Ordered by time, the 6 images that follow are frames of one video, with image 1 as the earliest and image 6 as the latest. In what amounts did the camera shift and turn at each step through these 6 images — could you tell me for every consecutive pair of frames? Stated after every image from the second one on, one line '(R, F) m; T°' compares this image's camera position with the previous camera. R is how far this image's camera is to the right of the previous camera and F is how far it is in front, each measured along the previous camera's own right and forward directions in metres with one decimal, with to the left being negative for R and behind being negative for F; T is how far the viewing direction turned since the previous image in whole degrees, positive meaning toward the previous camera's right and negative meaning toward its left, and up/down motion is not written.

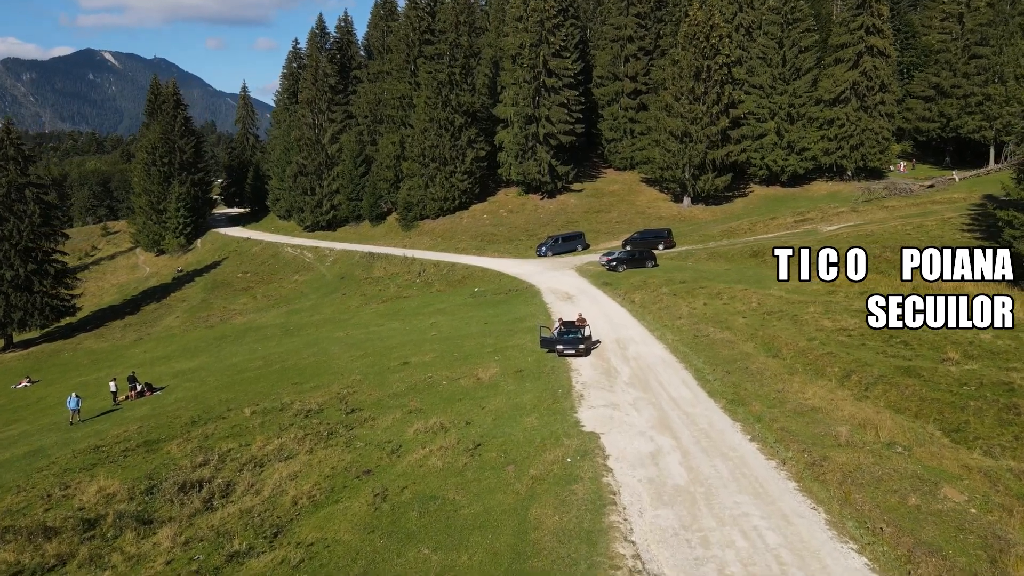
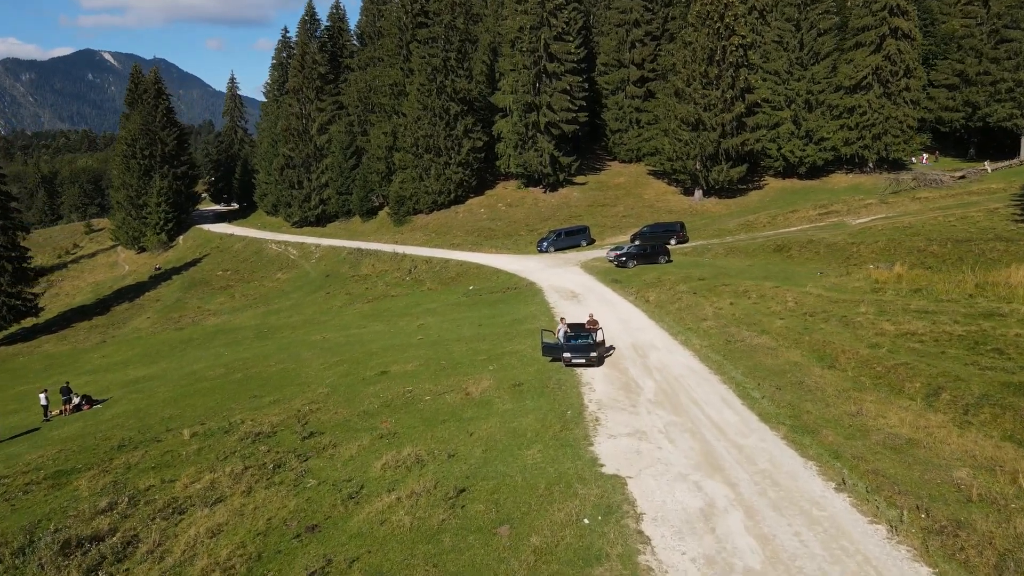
(+0.1, +4.5) m; 0°
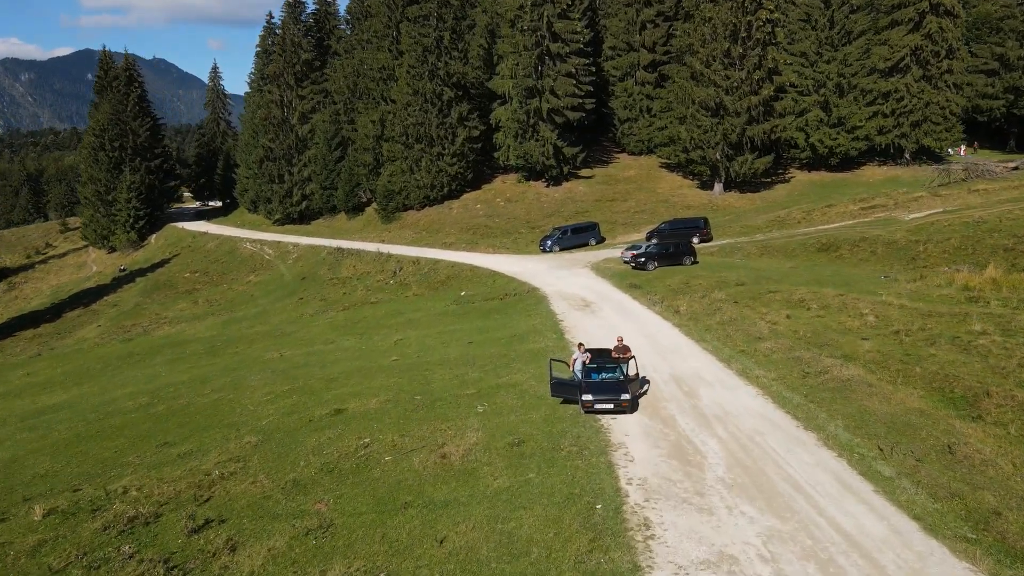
(+0.1, +6.3) m; 0°
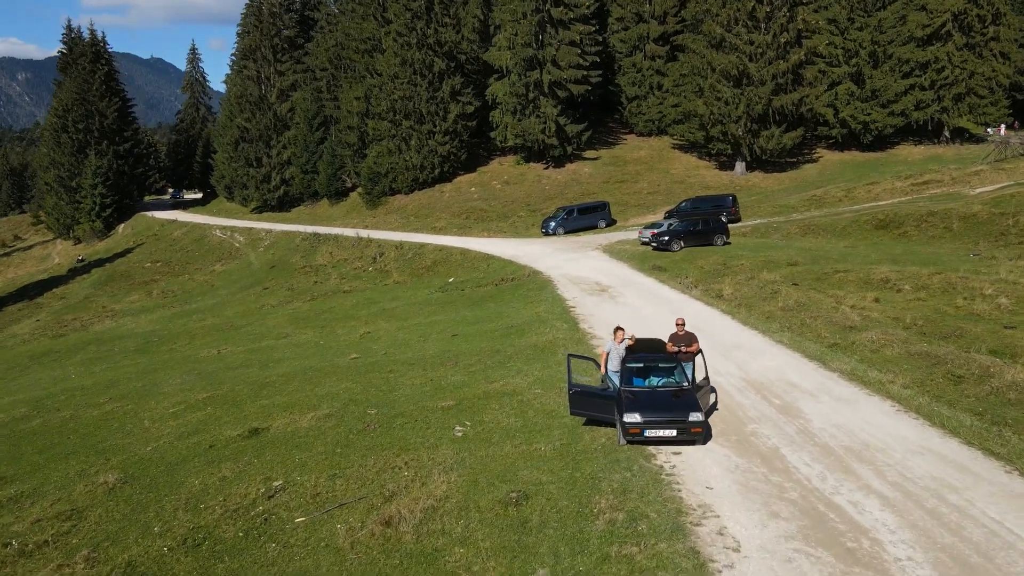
(0.0, +5.9) m; 0°
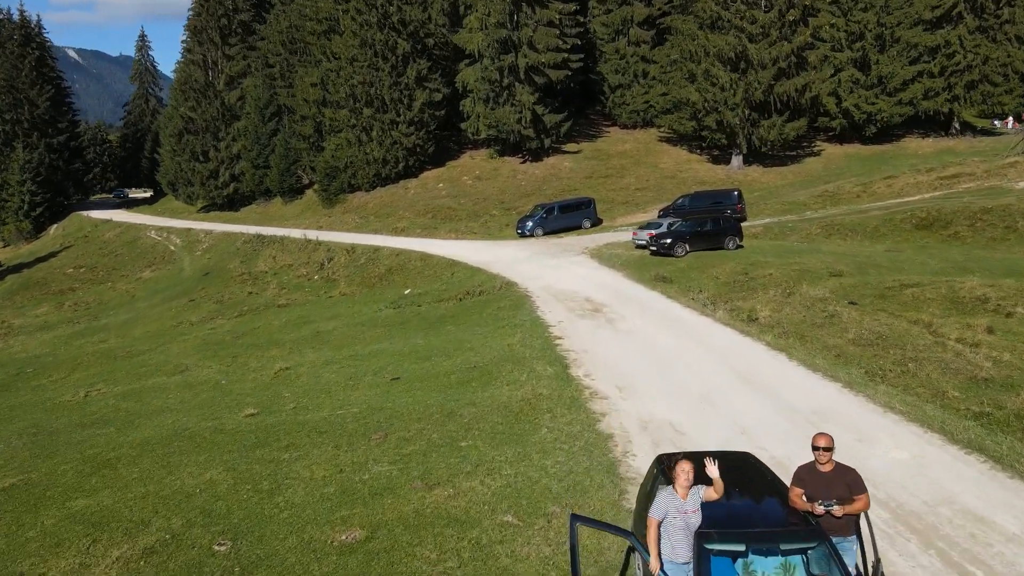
(+0.3, +5.4) m; +2°
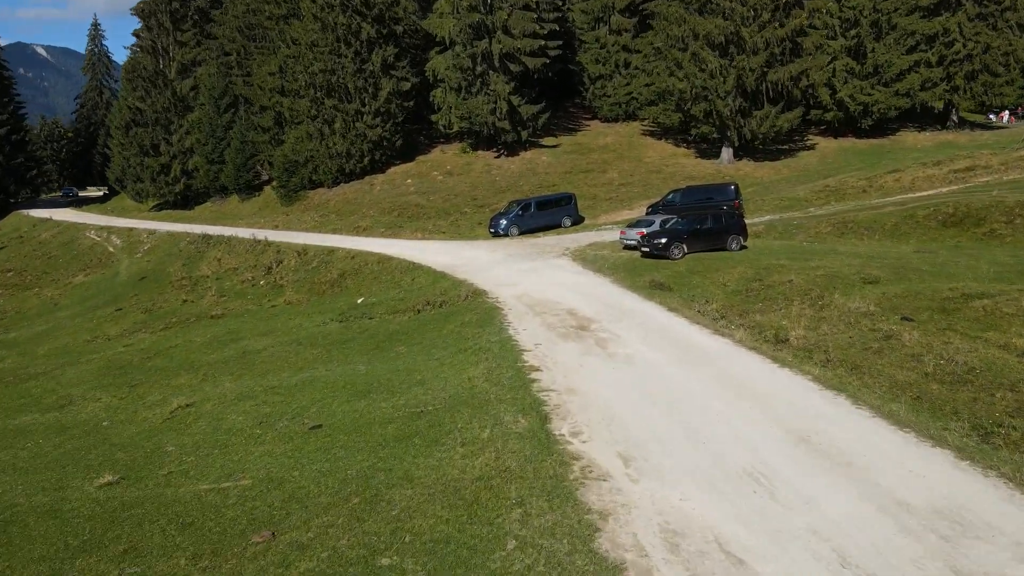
(+0.3, +3.5) m; +2°
